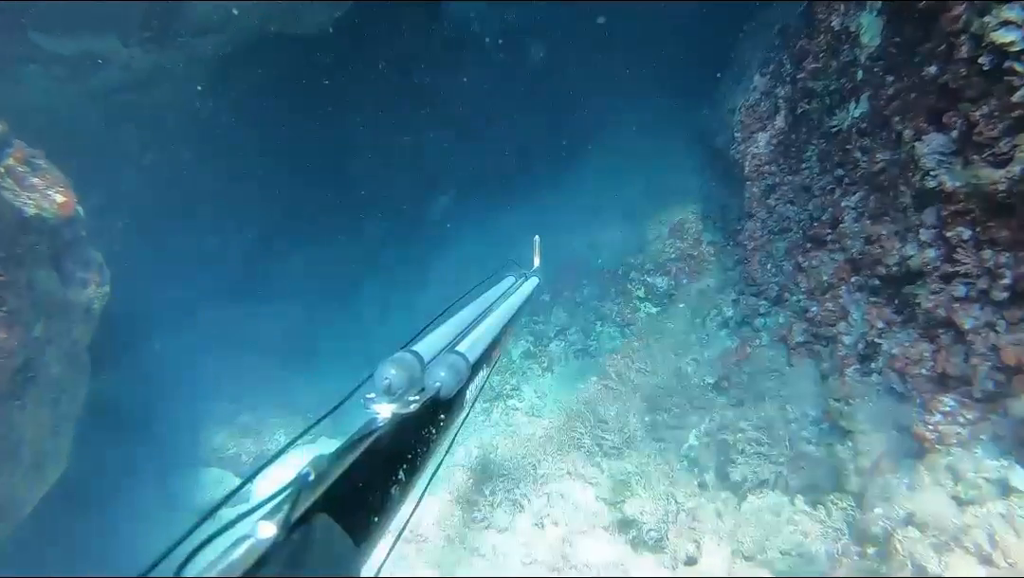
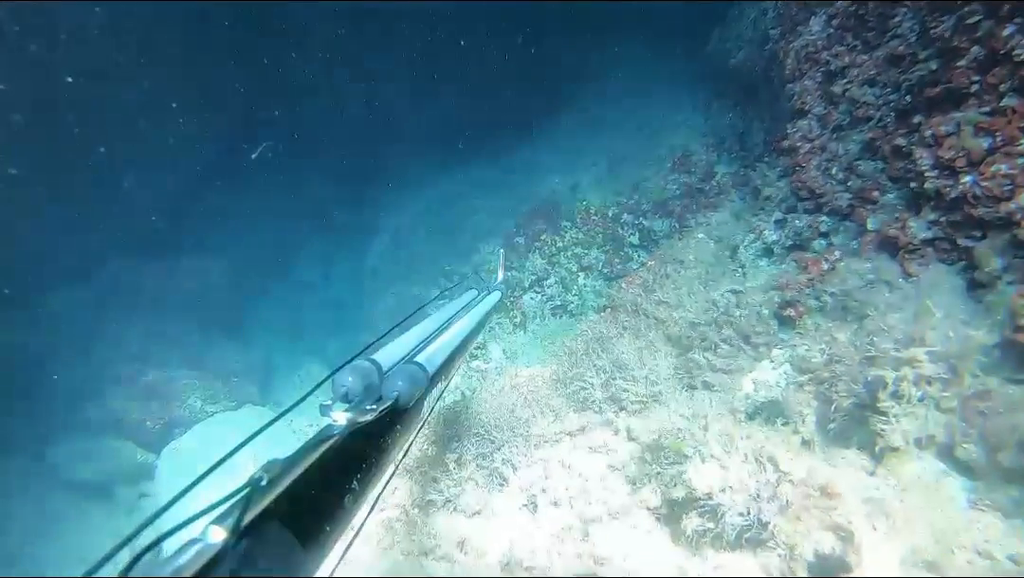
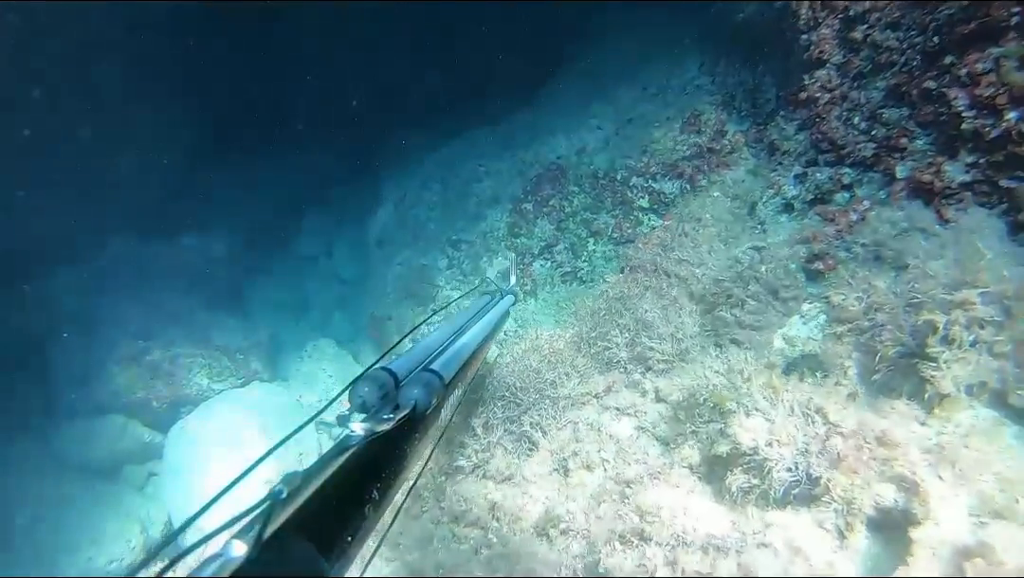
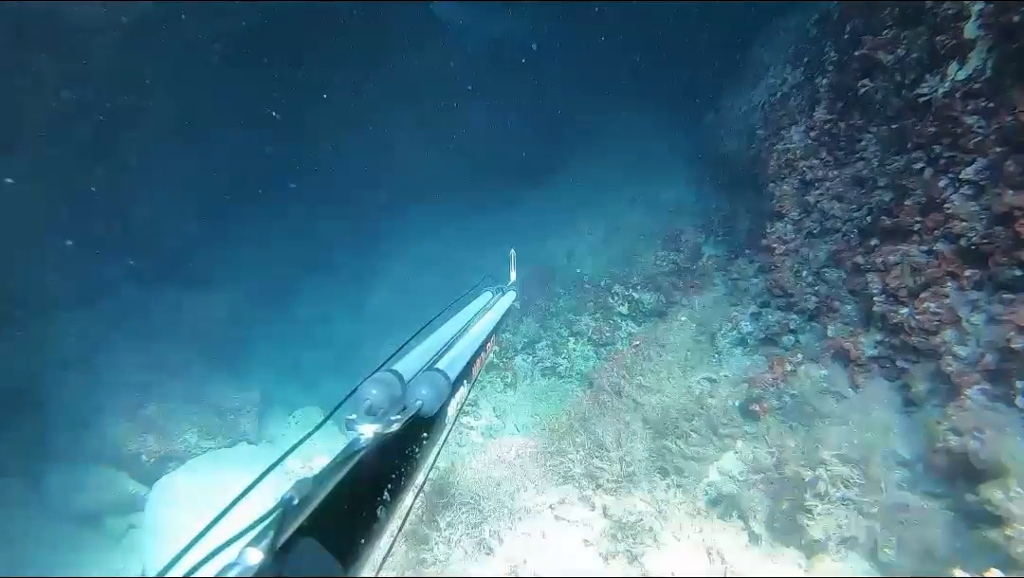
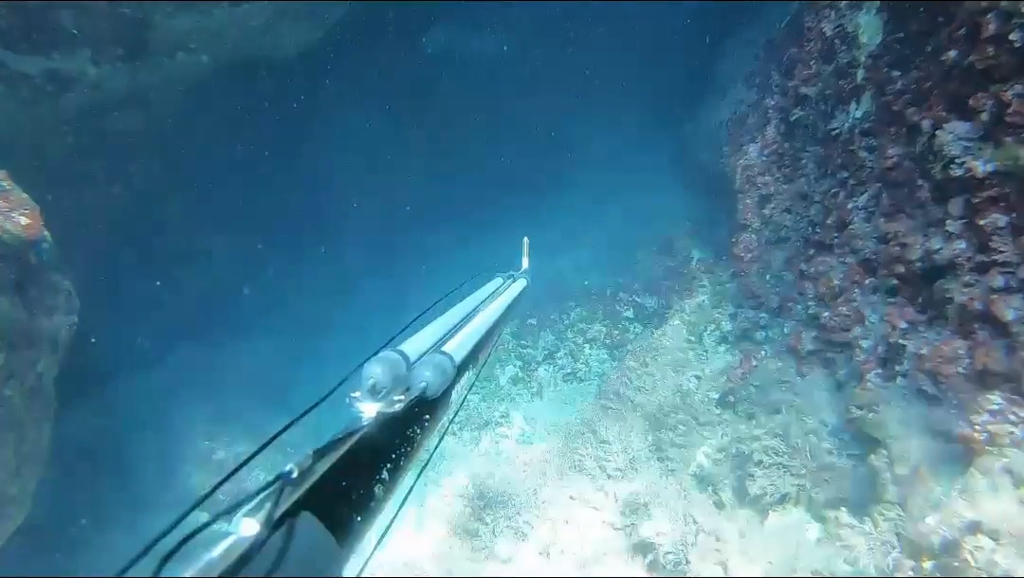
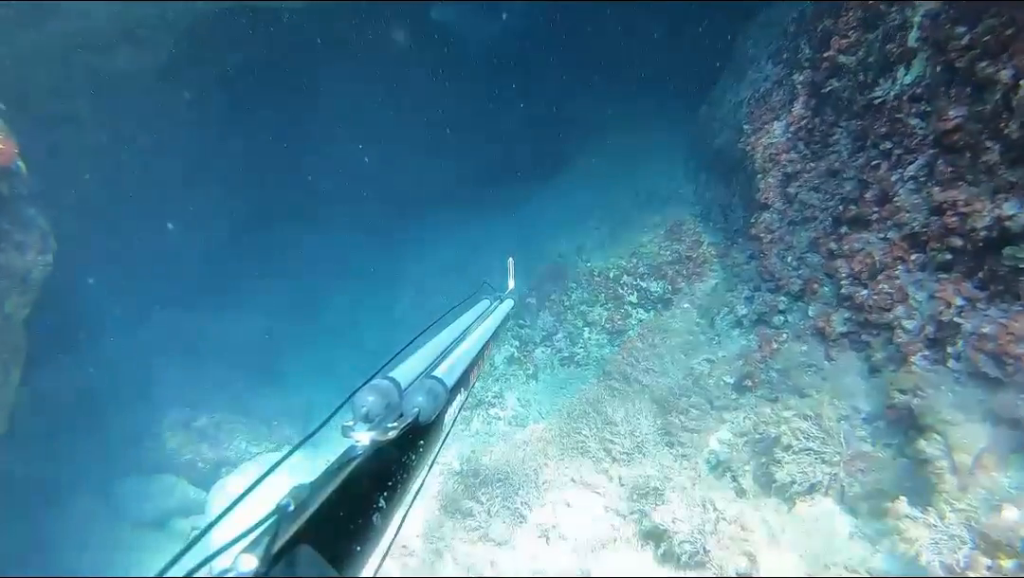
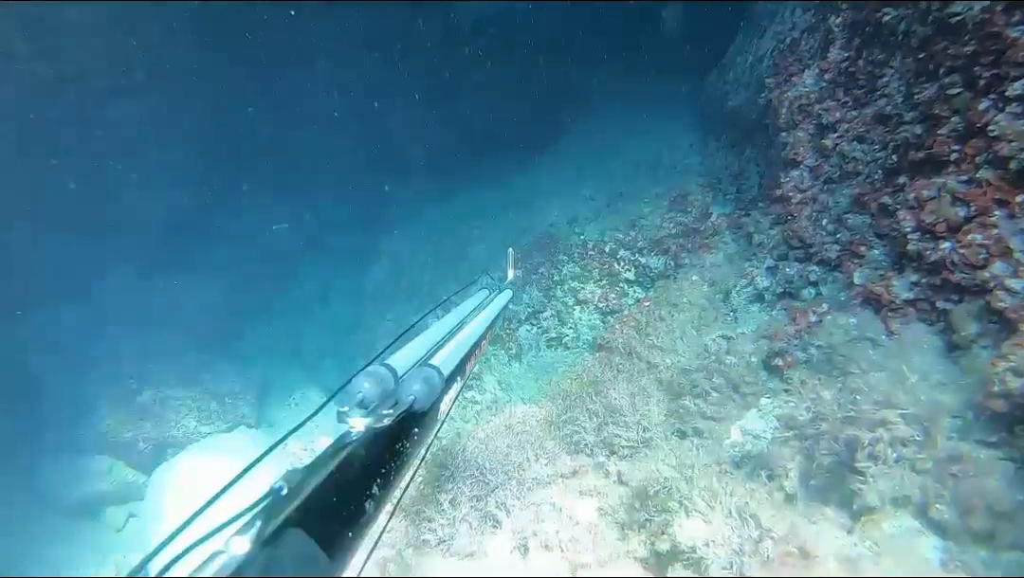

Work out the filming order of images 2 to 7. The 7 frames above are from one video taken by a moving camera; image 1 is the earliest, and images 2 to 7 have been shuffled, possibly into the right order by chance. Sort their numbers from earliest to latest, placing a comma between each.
5, 6, 4, 7, 2, 3
